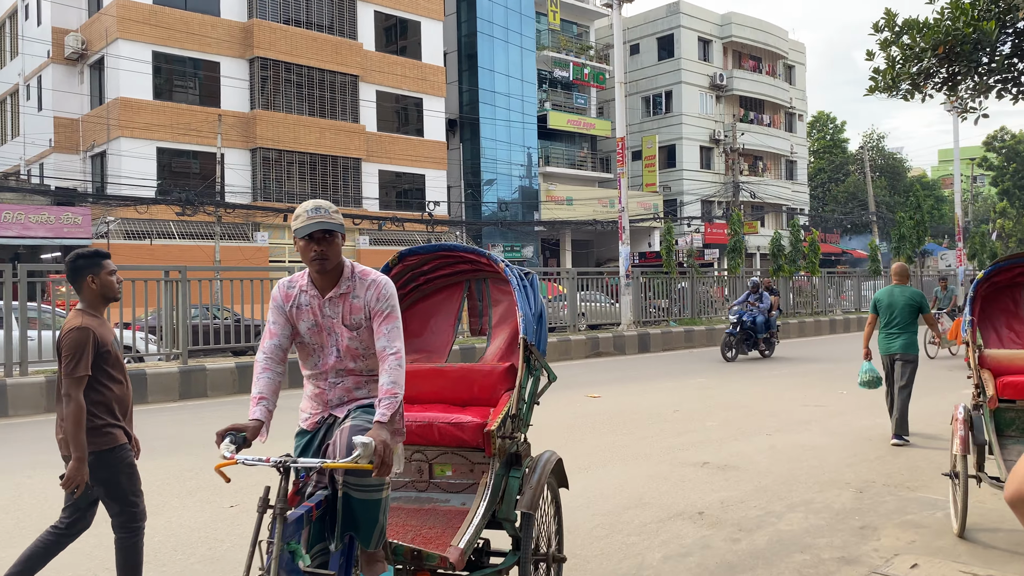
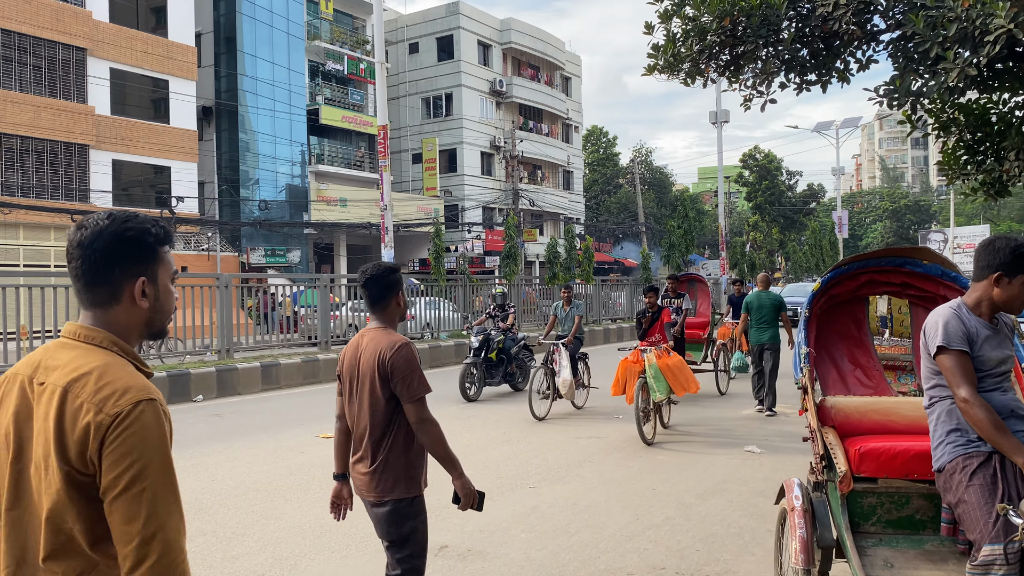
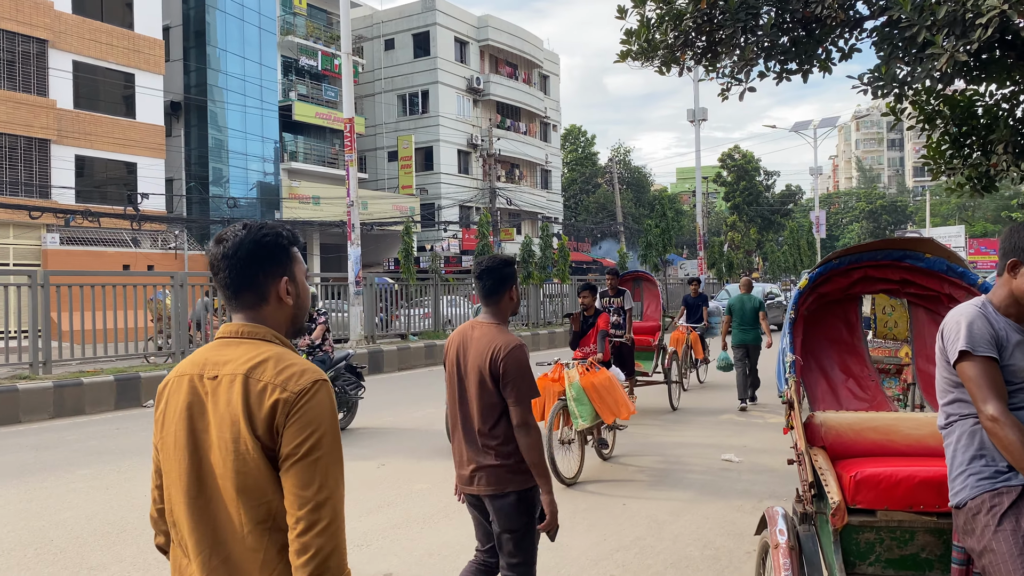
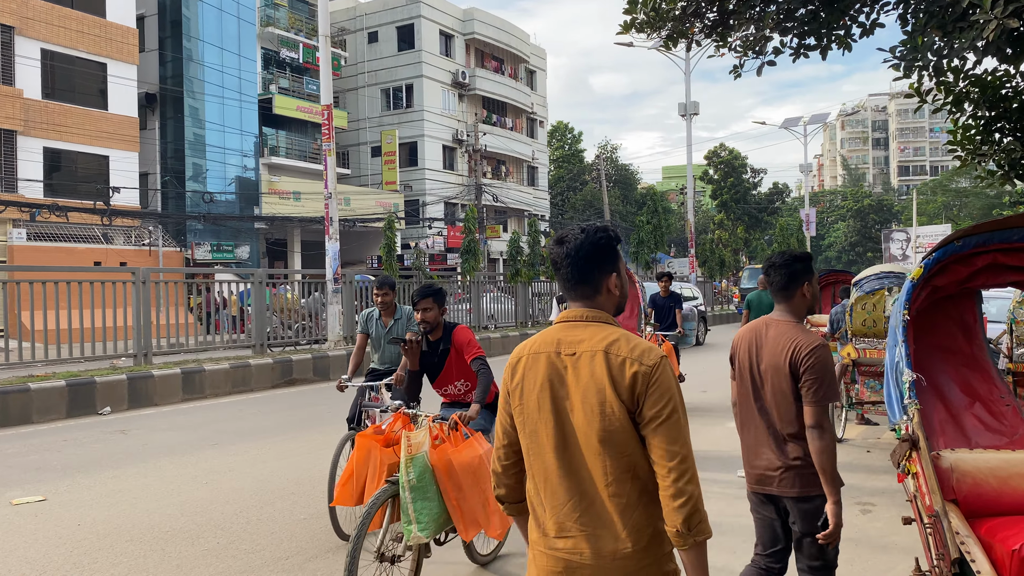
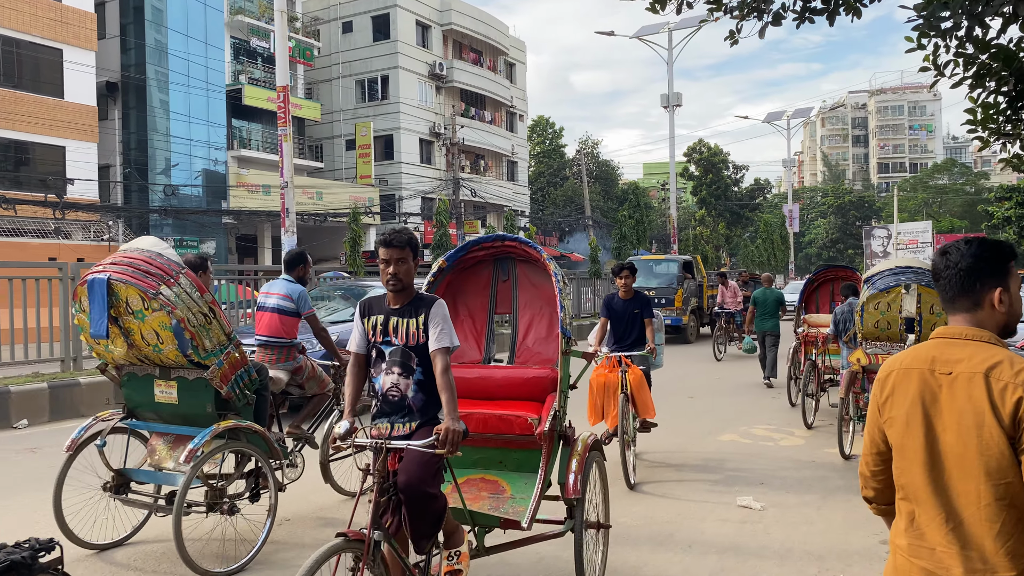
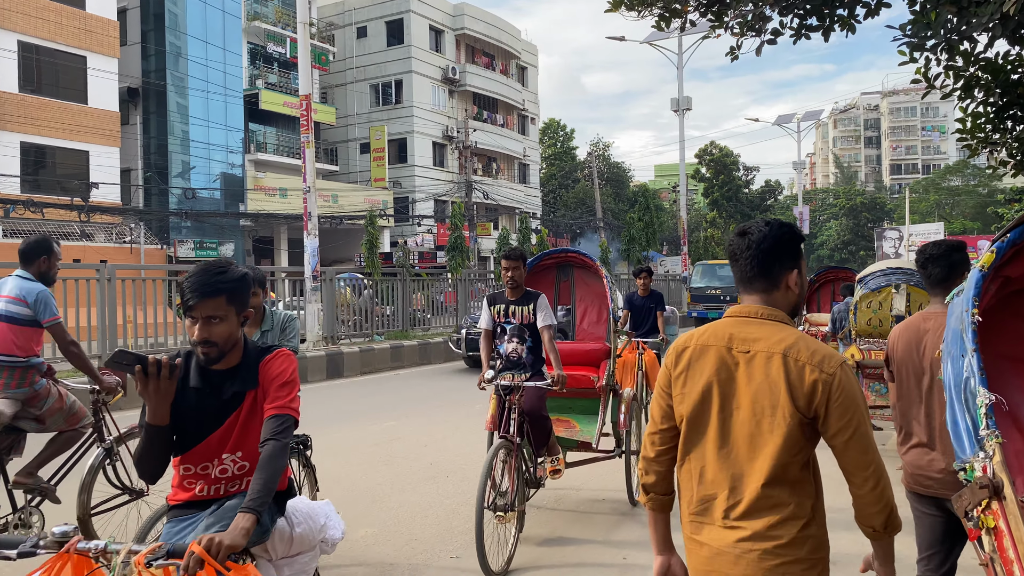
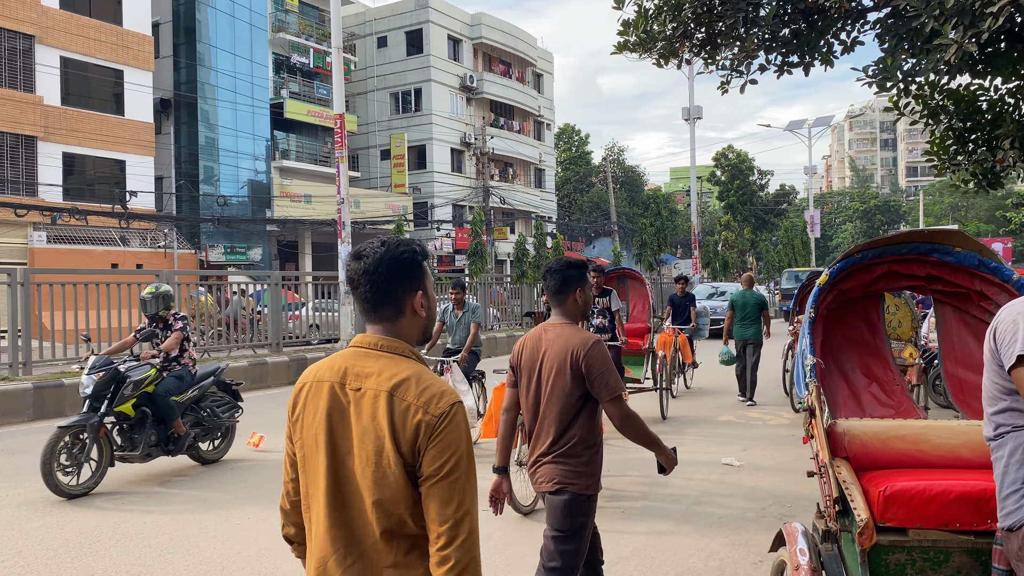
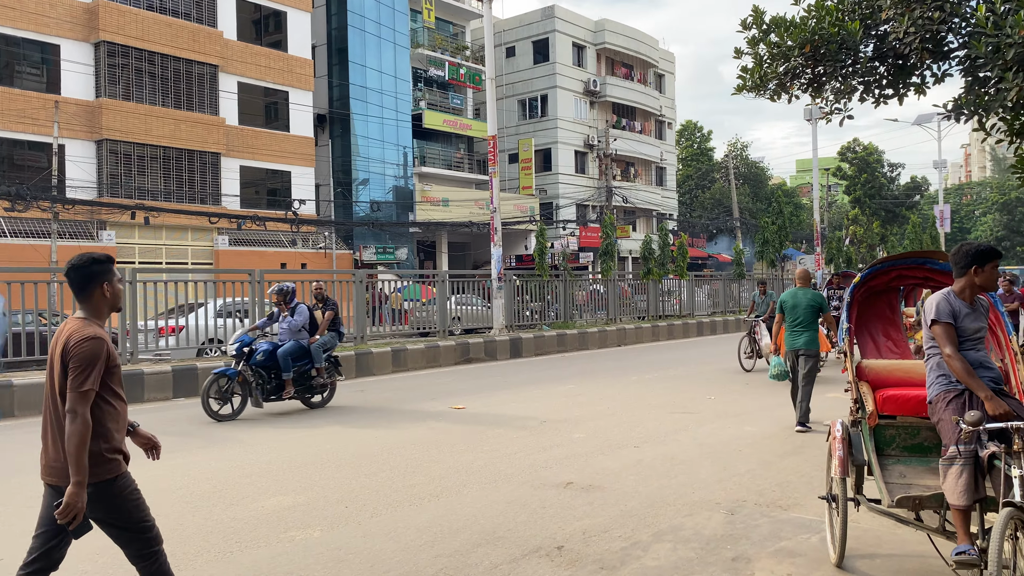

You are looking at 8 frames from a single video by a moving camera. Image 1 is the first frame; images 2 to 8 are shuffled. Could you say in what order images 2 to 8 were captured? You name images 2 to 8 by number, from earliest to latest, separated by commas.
8, 2, 3, 7, 4, 6, 5
